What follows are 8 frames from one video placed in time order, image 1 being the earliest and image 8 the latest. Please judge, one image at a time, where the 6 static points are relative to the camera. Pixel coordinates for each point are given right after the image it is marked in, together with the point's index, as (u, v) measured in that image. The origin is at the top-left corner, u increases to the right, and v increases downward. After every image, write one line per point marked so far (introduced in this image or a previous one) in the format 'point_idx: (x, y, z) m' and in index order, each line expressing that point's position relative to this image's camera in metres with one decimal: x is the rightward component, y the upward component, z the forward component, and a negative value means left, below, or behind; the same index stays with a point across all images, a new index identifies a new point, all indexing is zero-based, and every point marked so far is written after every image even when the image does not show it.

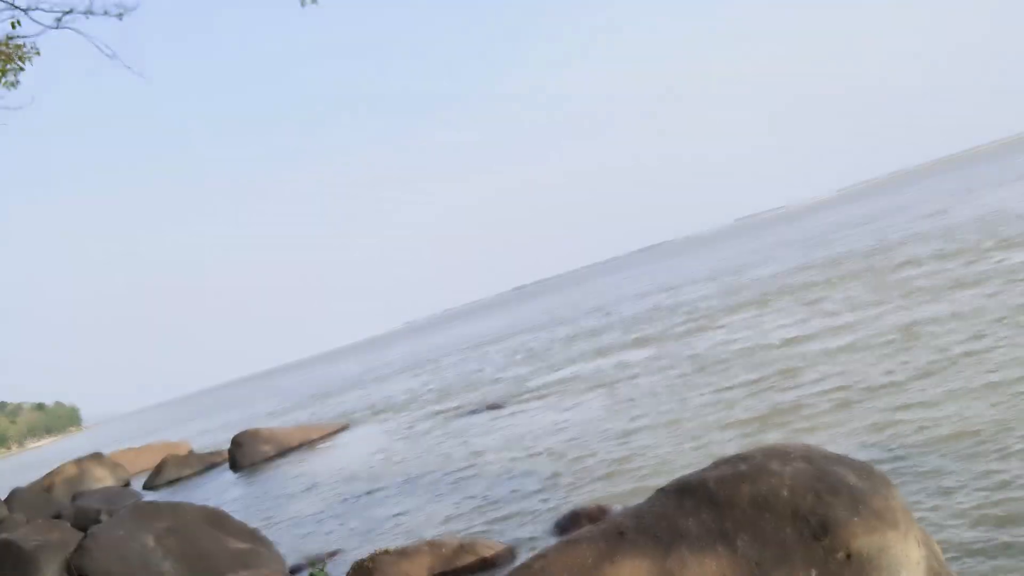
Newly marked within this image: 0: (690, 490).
0: (+1.7, -1.9, +8.1) m
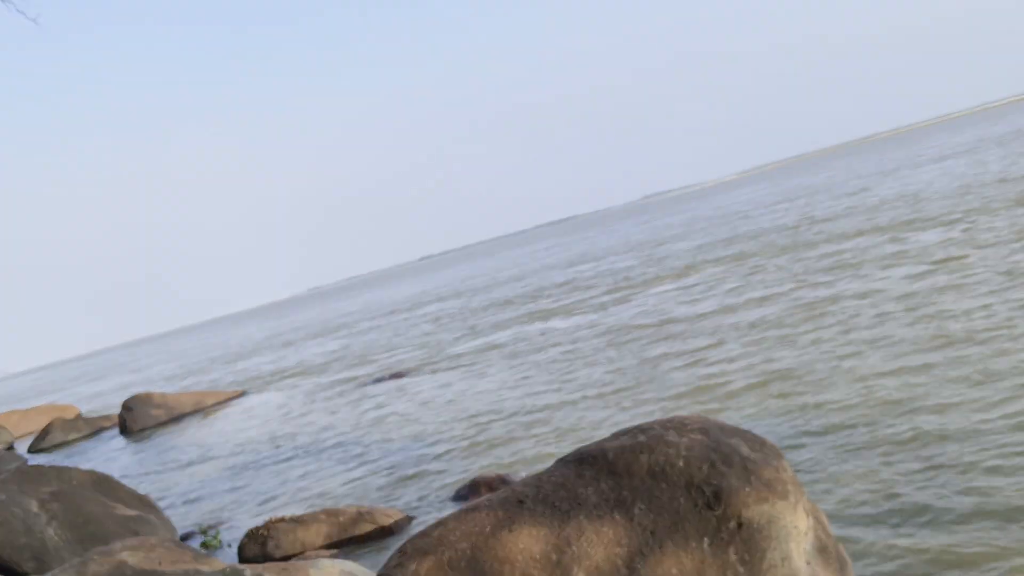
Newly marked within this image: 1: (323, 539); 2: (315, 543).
0: (+0.7, -1.6, +8.1) m
1: (-2.4, -3.1, +10.9) m
2: (-2.4, -3.1, +10.9) m
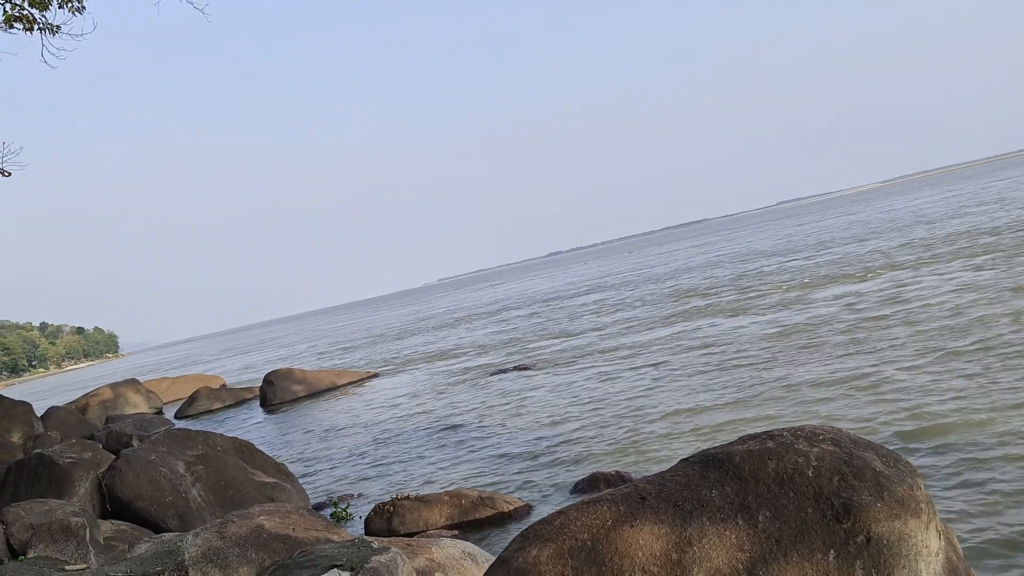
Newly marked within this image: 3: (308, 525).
0: (+2.0, -1.6, +8.2) m
1: (-0.9, -3.0, +11.3) m
2: (-0.9, -3.0, +11.2) m
3: (-2.6, -3.1, +11.5) m
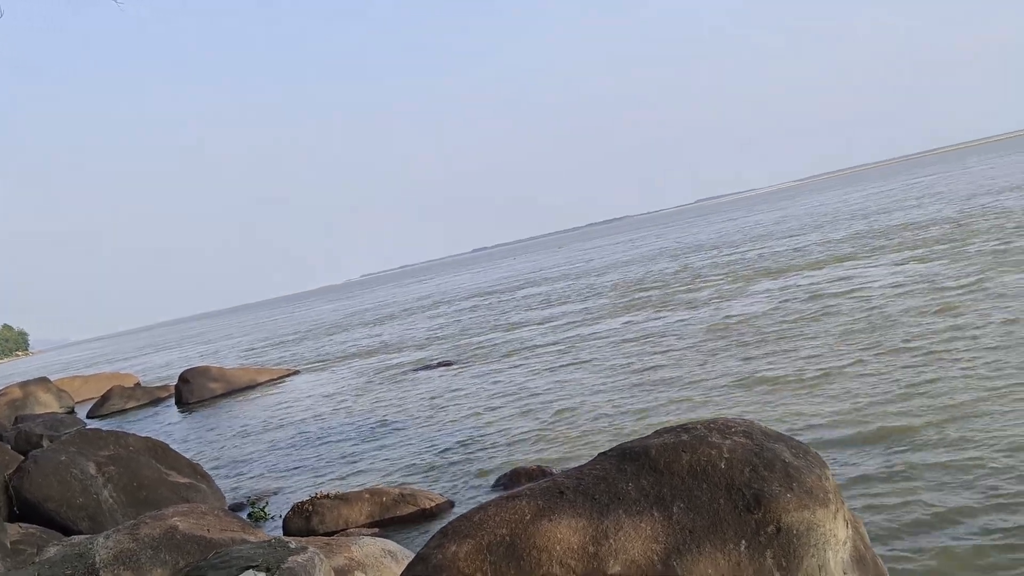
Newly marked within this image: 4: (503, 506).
0: (+1.1, -1.5, +8.3) m
1: (-1.9, -2.9, +11.2) m
2: (-2.0, -2.9, +11.1) m
3: (-3.7, -3.0, +11.2) m
4: (-0.1, -2.0, +8.1) m
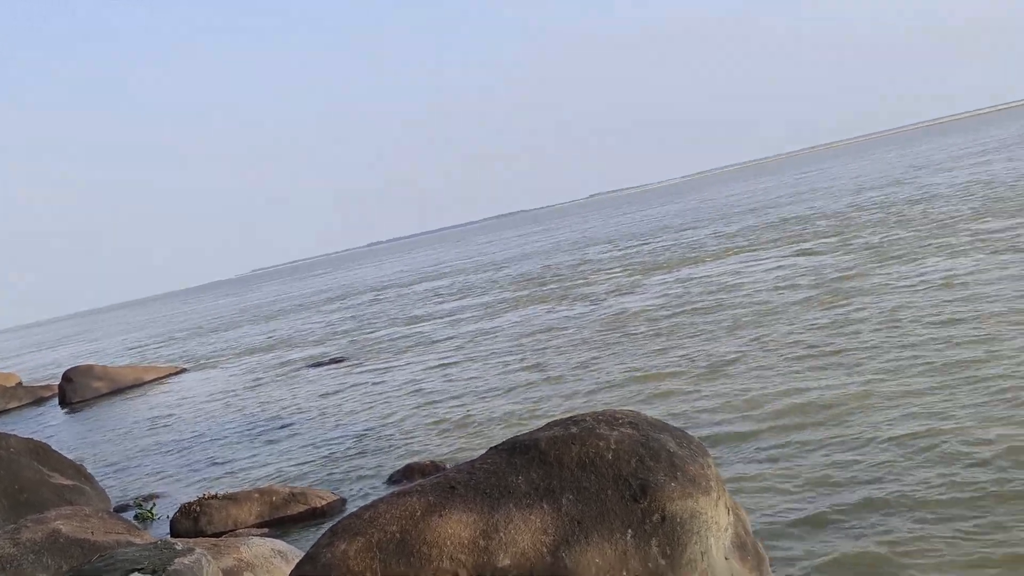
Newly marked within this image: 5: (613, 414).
0: (0.0, -1.5, +8.3) m
1: (-3.2, -2.9, +11.1) m
2: (-3.3, -2.9, +11.0) m
3: (-5.0, -3.0, +10.9) m
4: (-1.2, -2.0, +8.1) m
5: (+0.9, -1.3, +8.8) m
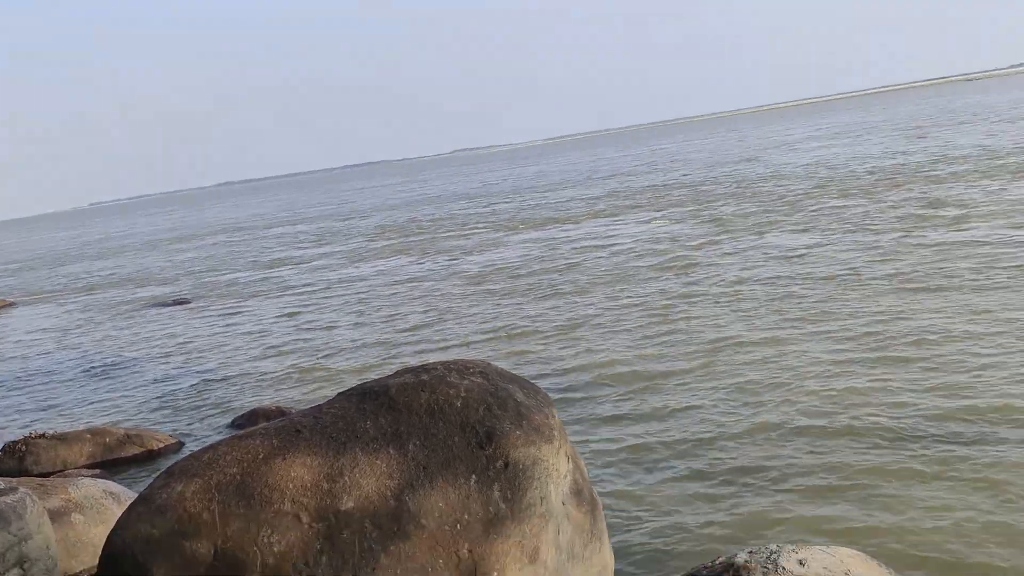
0: (-1.4, -1.0, +8.3) m
1: (-5.1, -2.0, +10.6) m
2: (-5.2, -2.1, +10.5) m
3: (-6.8, -2.1, +10.2) m
4: (-2.6, -1.4, +8.0) m
5: (-0.6, -0.8, +8.9) m
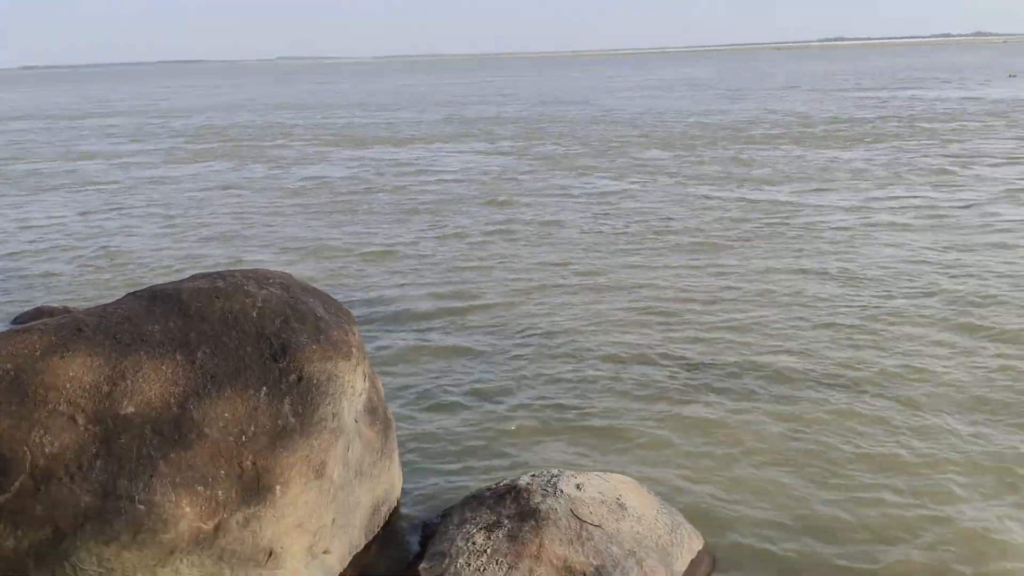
0: (-3.3, 0.0, +7.9) m
1: (-7.4, -0.6, +9.6) m
2: (-7.5, -0.6, +9.5) m
3: (-9.1, -0.5, +8.9) m
4: (-4.5, -0.4, +7.4) m
5: (-2.6, +0.2, +8.6) m
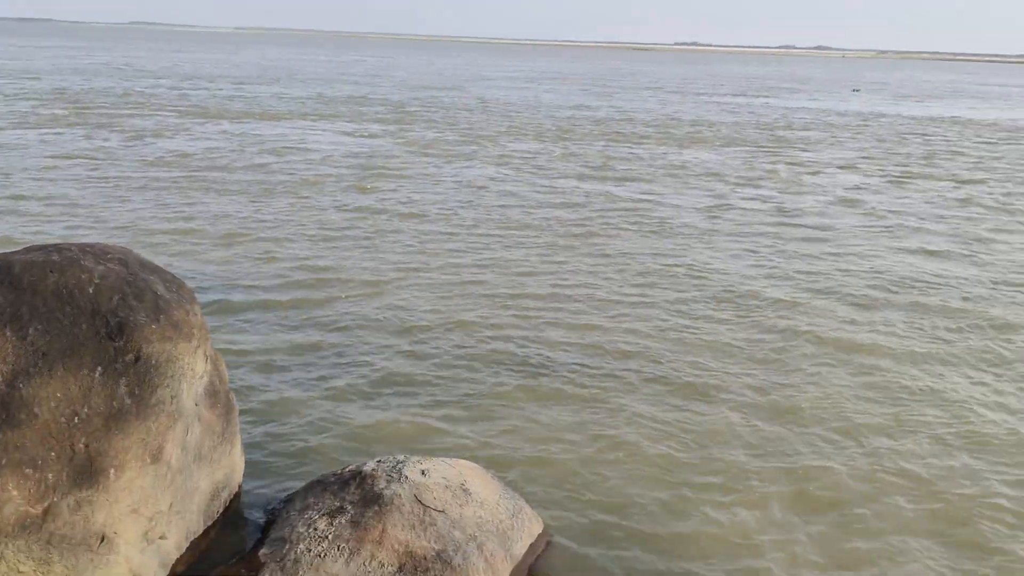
0: (-4.7, +0.2, +7.5) m
1: (-9.0, -0.2, +8.7) m
2: (-9.0, -0.2, +8.6) m
3: (-10.6, -0.1, +7.8) m
4: (-5.8, -0.1, +6.8) m
5: (-4.1, +0.4, +8.3) m
